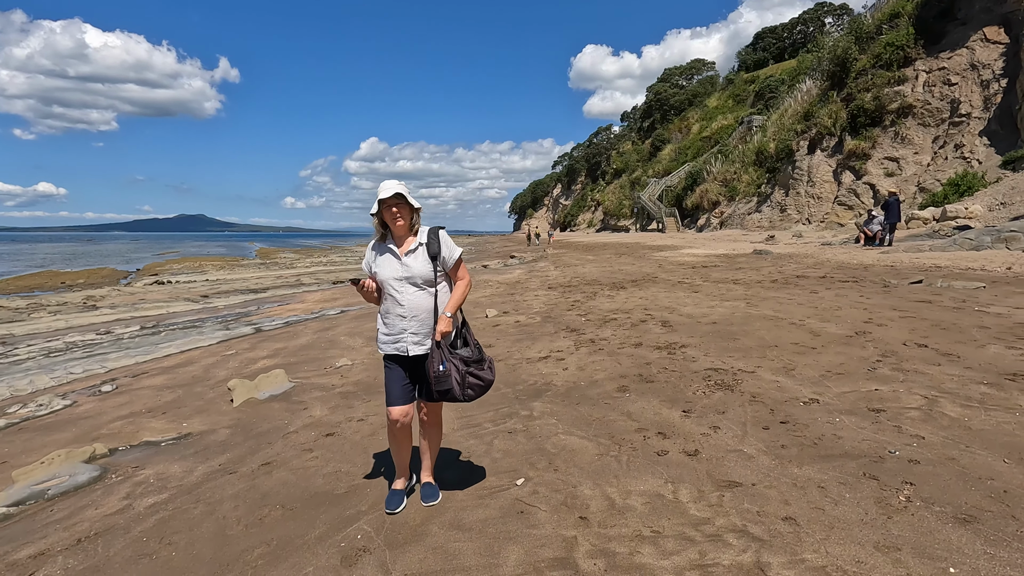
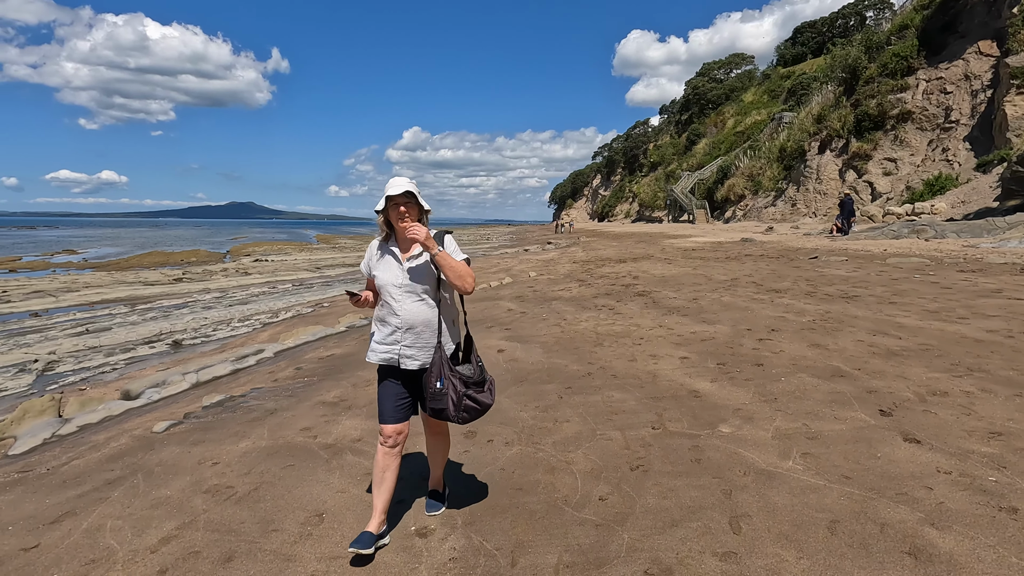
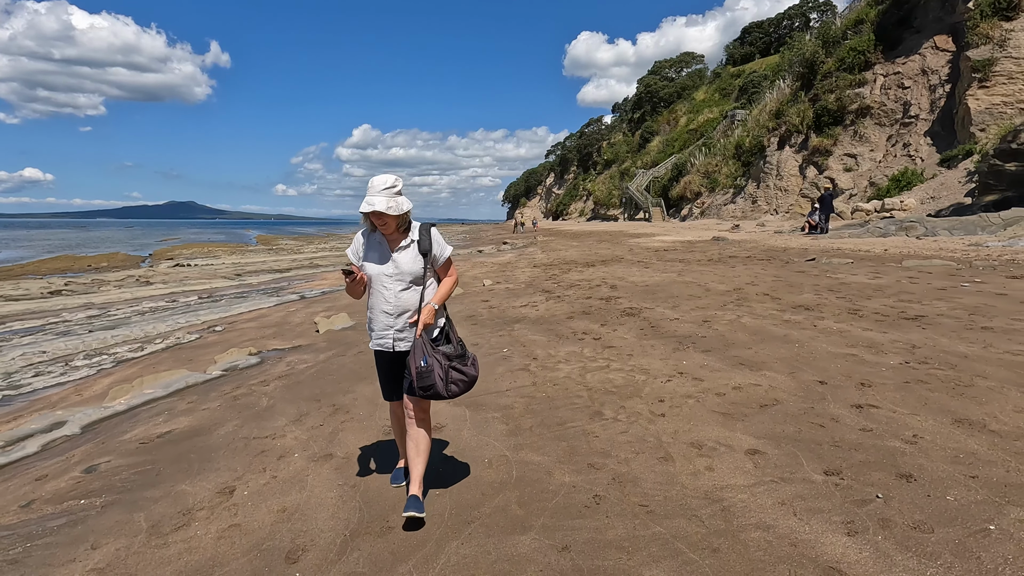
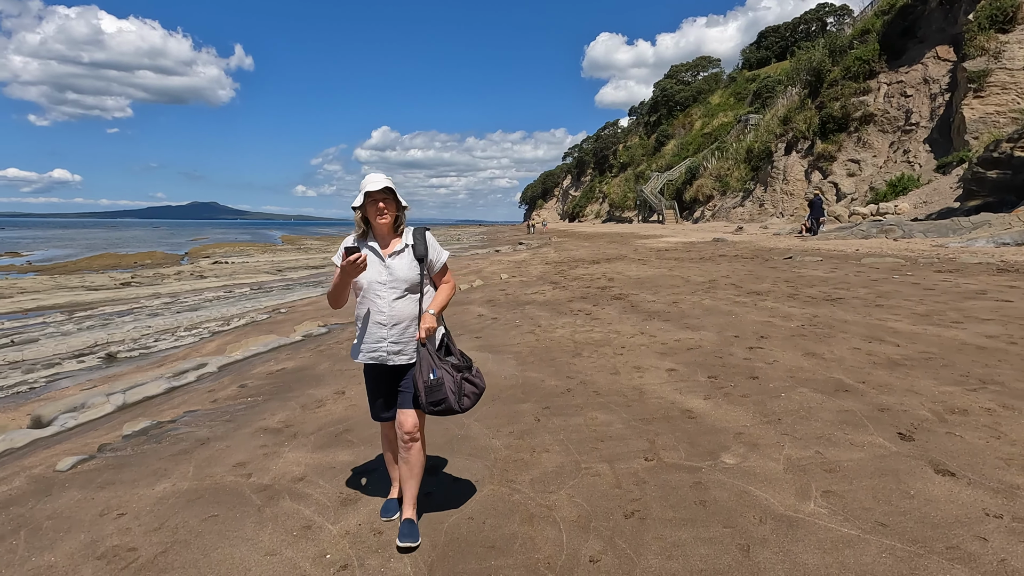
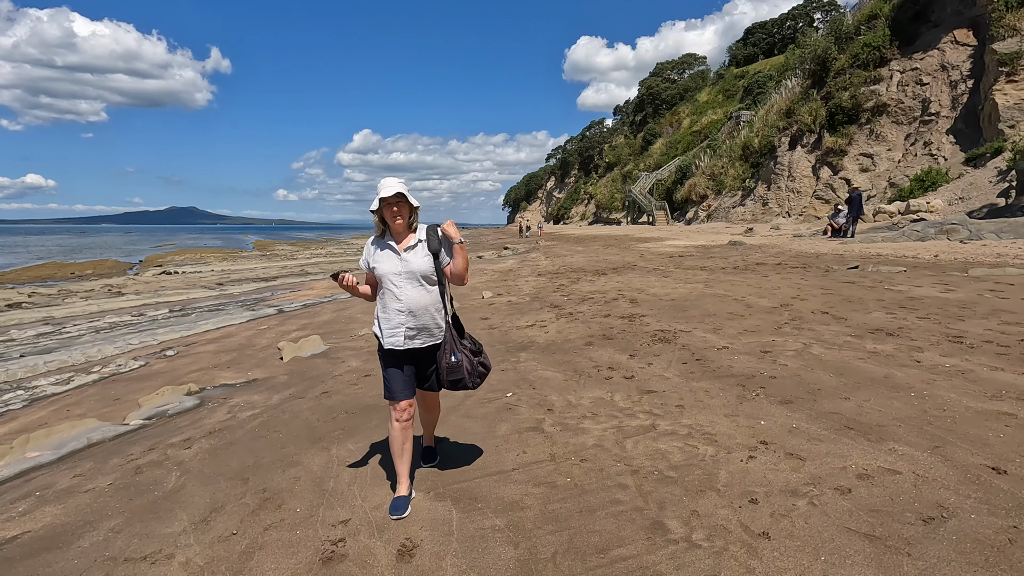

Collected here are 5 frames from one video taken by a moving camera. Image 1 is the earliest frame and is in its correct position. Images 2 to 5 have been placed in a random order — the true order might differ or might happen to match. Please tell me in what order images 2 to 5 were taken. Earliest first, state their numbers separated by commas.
5, 3, 4, 2
